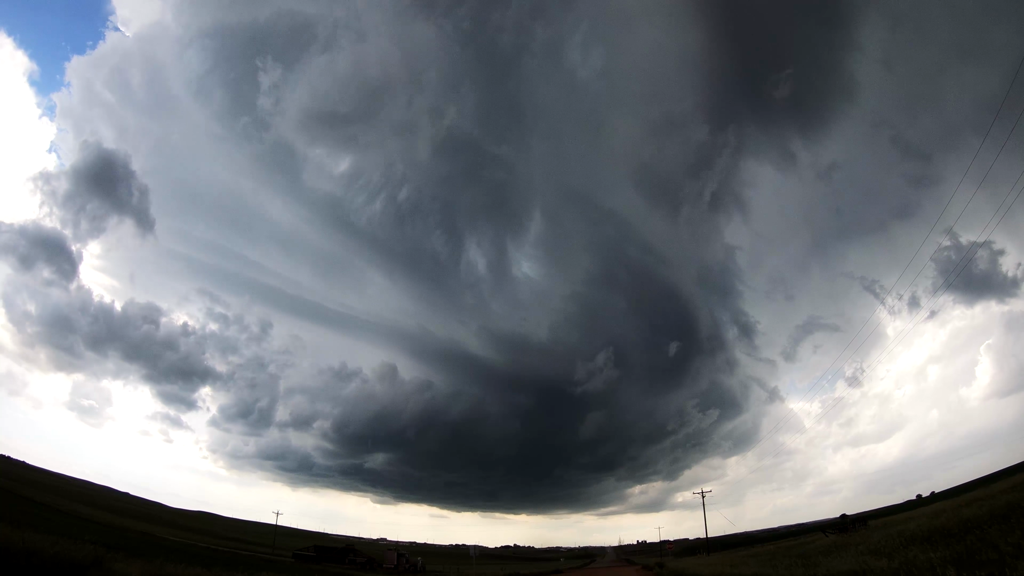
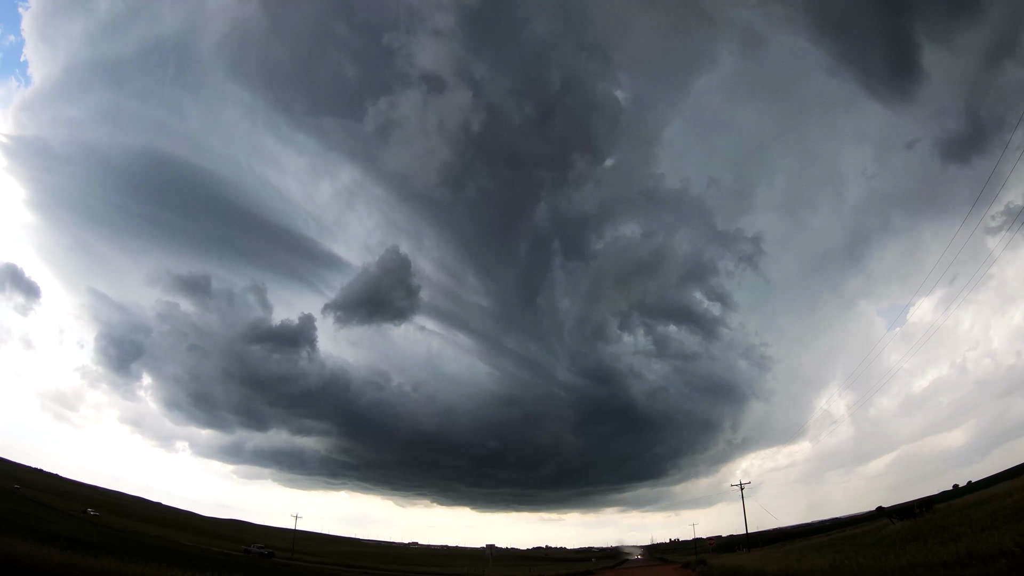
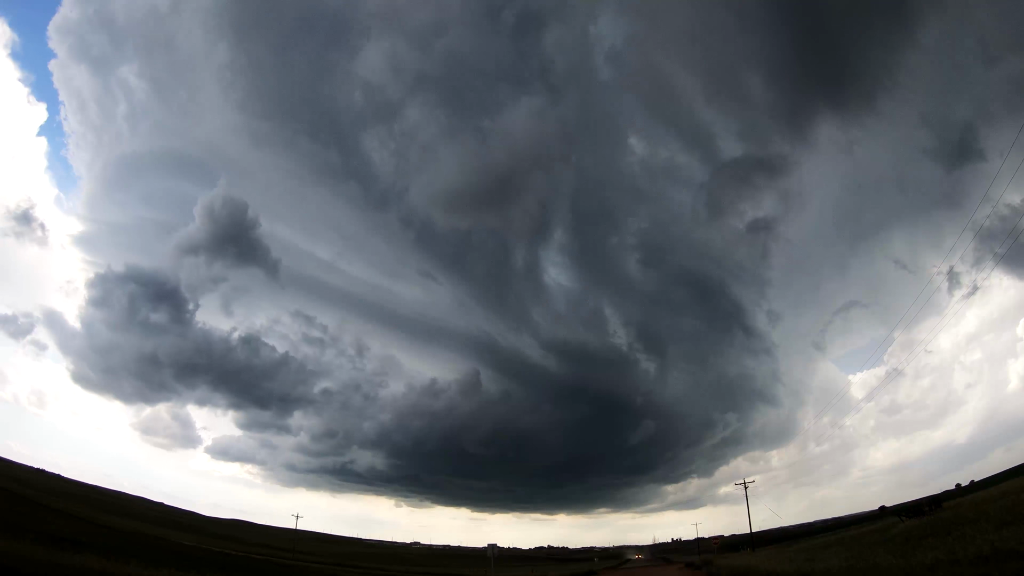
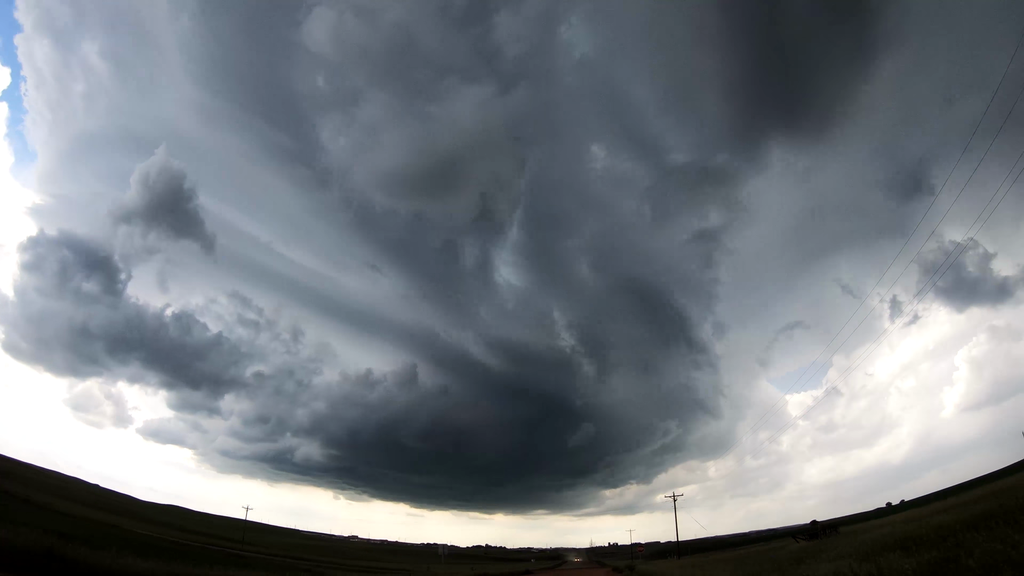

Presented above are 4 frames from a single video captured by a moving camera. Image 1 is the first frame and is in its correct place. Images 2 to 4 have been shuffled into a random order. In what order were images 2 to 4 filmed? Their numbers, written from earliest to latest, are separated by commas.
4, 3, 2
